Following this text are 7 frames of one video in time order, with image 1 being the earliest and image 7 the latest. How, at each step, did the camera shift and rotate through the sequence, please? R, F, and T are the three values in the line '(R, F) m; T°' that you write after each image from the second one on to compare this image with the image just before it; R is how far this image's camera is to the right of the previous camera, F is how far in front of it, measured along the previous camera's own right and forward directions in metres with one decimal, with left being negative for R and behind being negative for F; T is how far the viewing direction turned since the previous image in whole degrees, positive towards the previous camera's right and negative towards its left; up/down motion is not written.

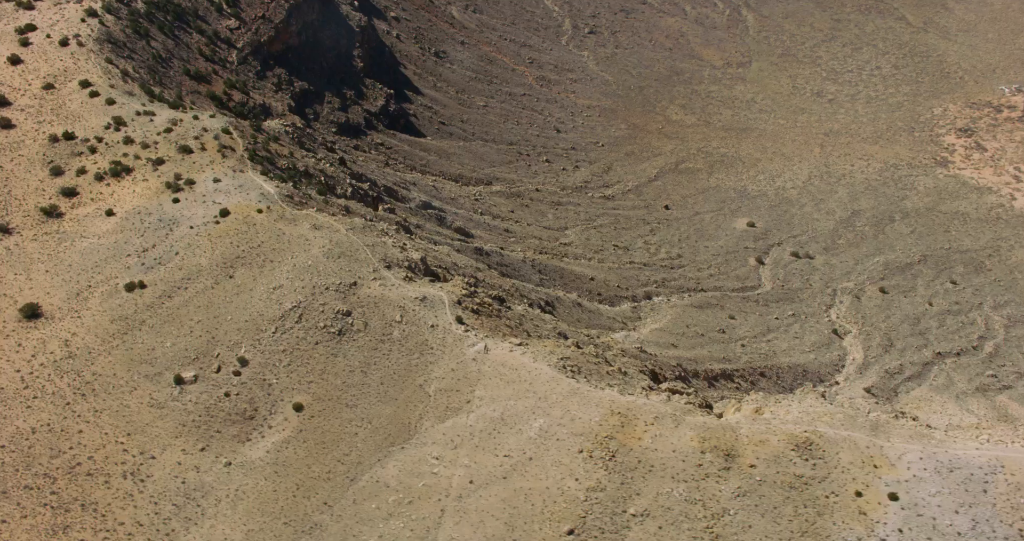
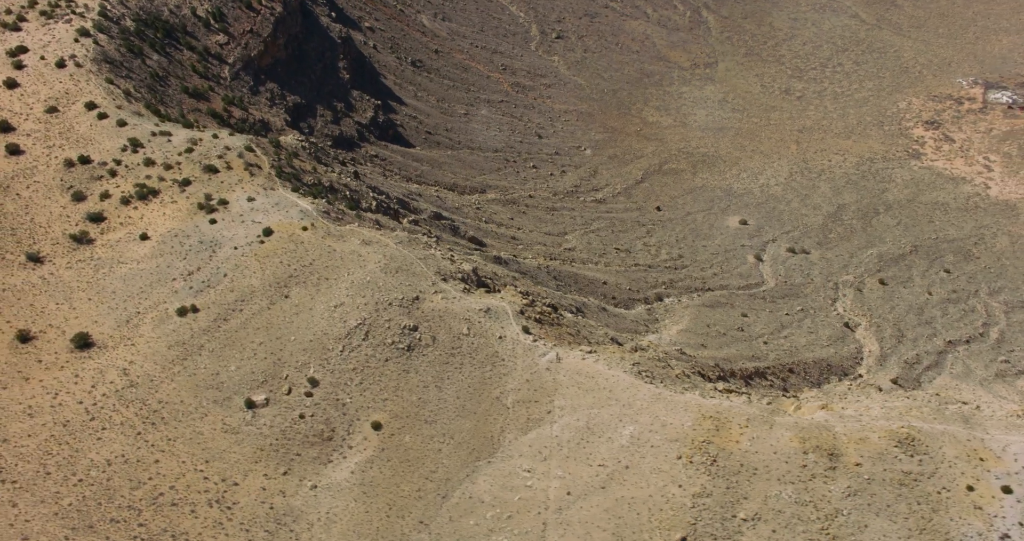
(-4.2, +0.2) m; +3°
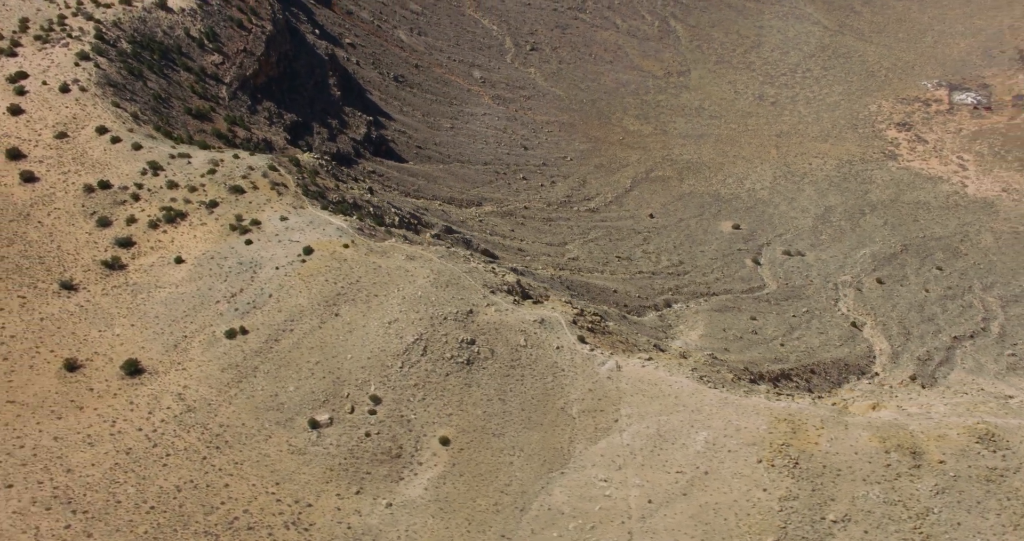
(-3.5, -0.1) m; +2°
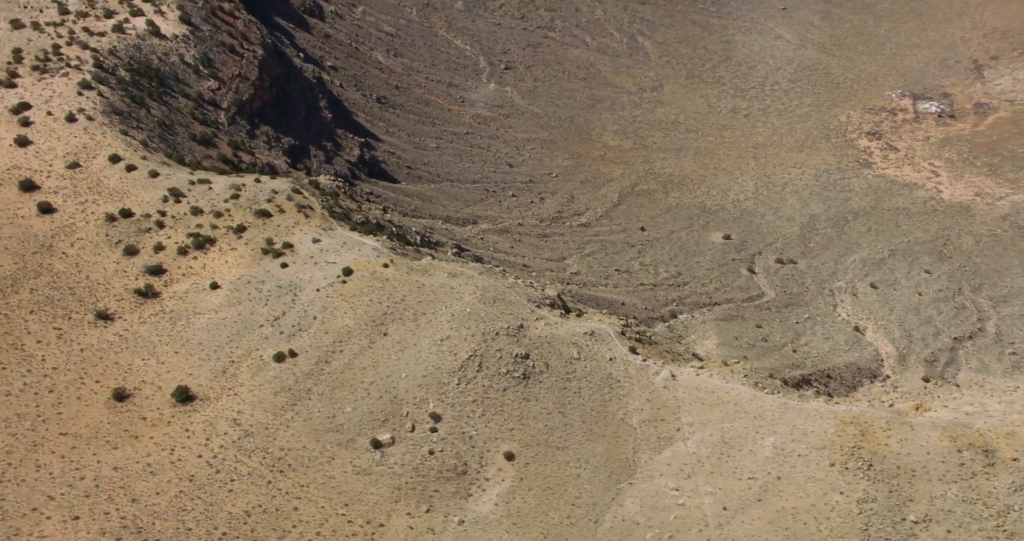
(-3.4, -0.3) m; +2°
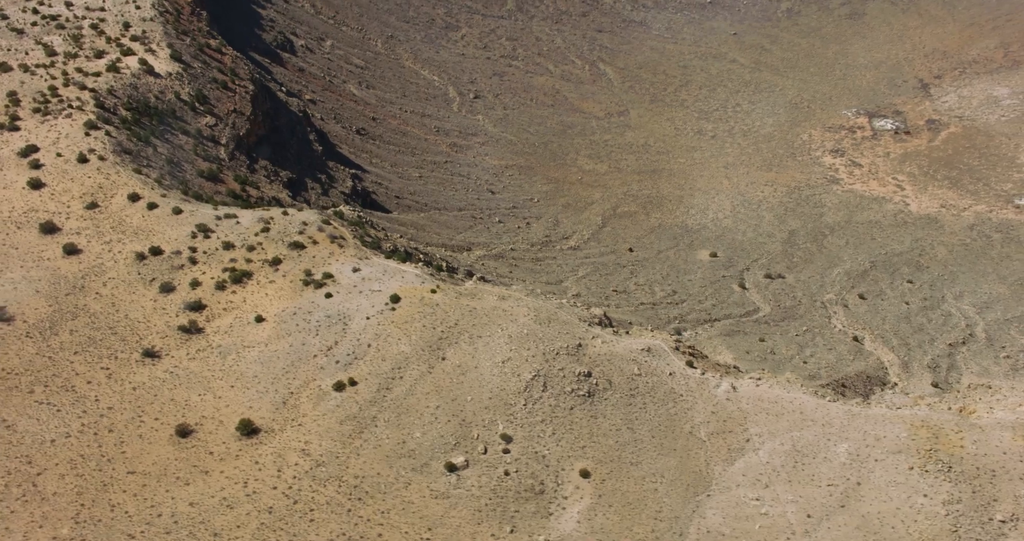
(-4.0, -0.6) m; +3°
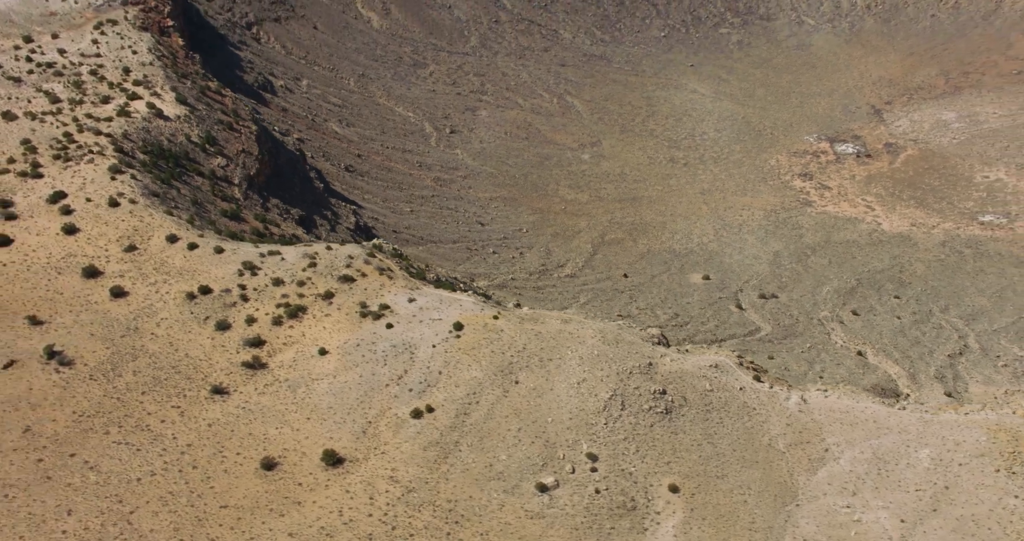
(-4.7, -1.1) m; +3°
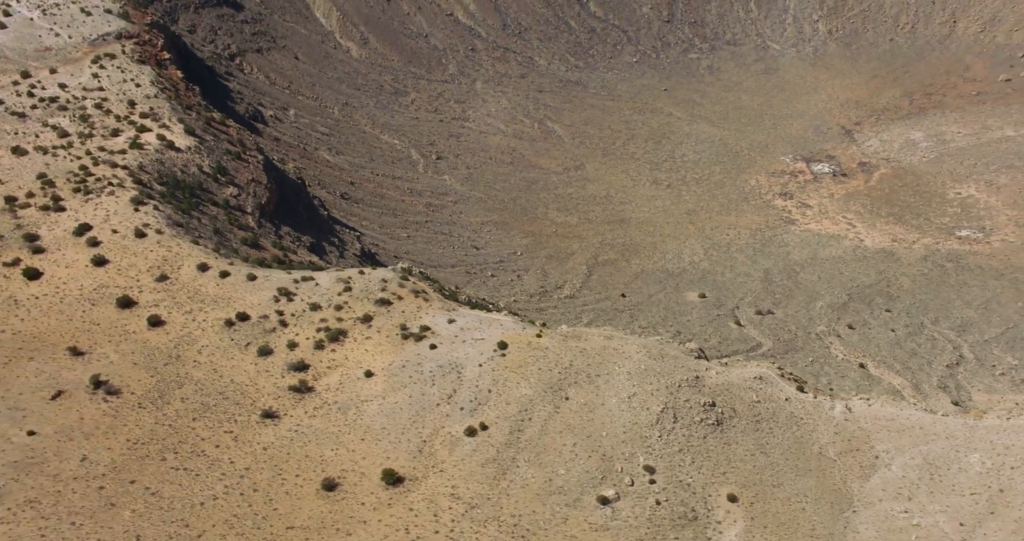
(-3.2, -1.0) m; +2°
